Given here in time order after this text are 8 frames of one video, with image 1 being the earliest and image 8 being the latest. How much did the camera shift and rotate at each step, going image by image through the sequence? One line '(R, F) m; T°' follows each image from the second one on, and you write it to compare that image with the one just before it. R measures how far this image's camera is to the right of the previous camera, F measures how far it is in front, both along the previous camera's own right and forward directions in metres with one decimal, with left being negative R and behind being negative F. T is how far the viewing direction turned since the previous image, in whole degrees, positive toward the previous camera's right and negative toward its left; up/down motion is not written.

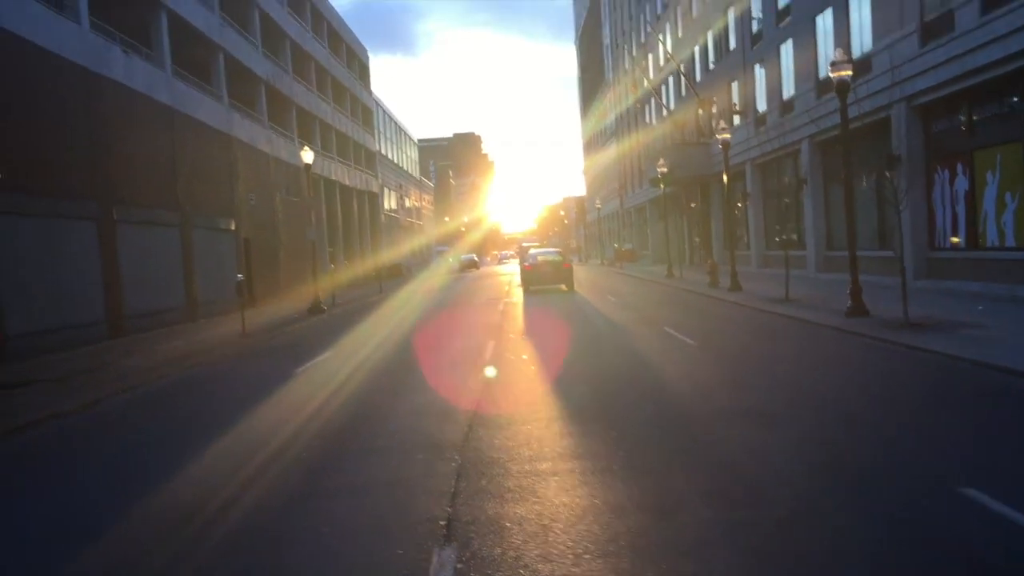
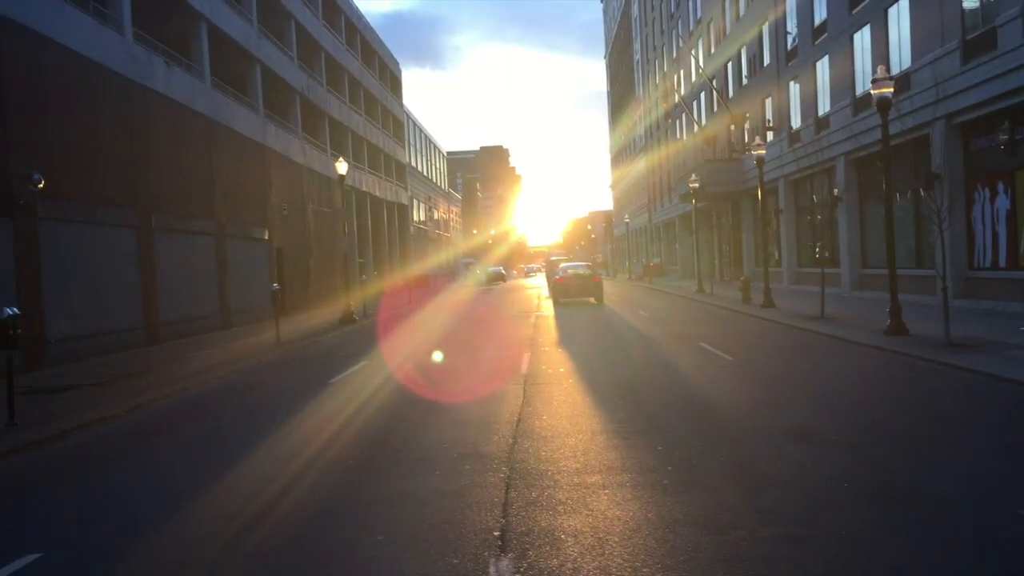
(-0.2, 0.0) m; -2°
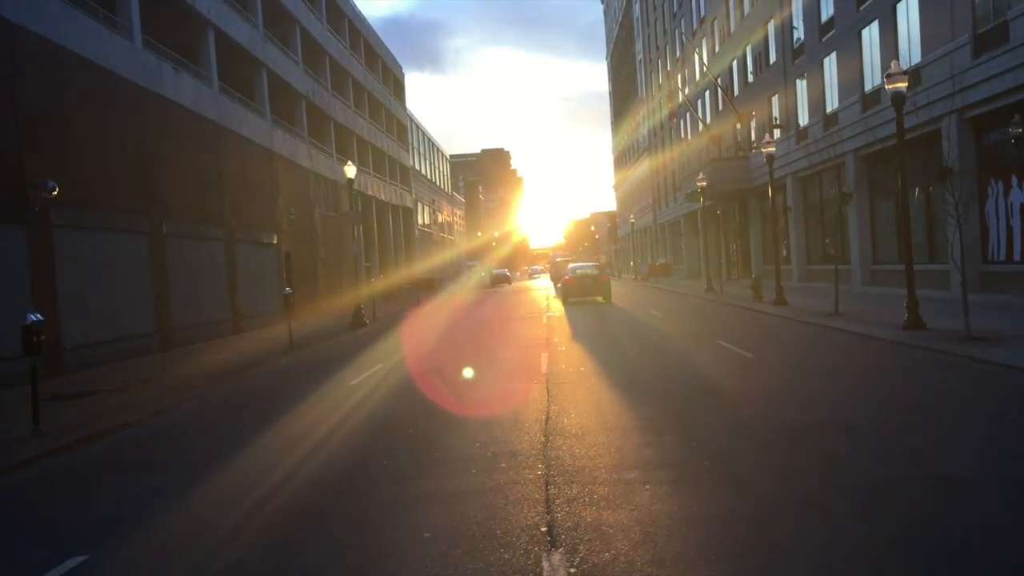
(-0.2, 0.0) m; 0°
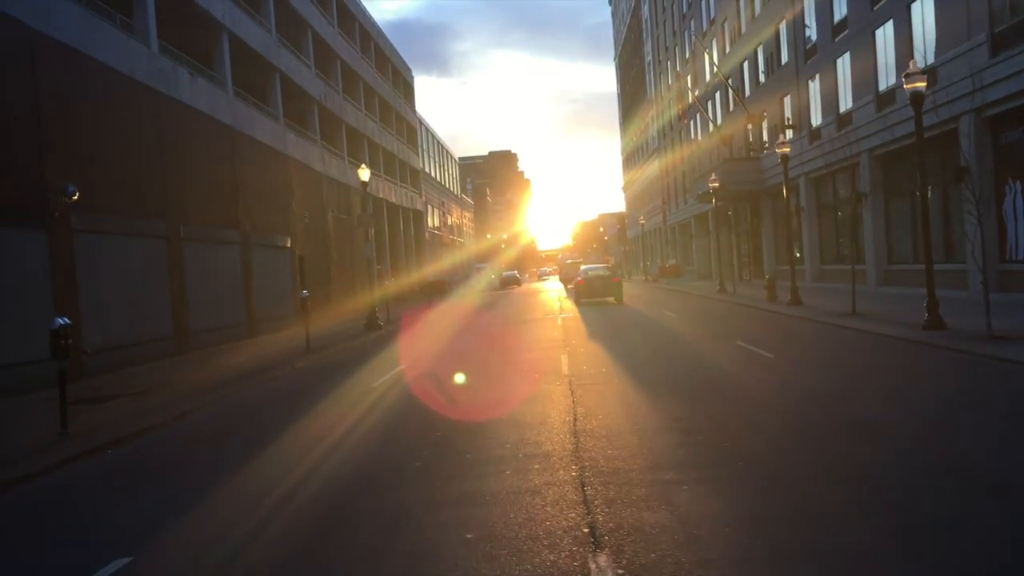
(-0.2, 0.0) m; -1°
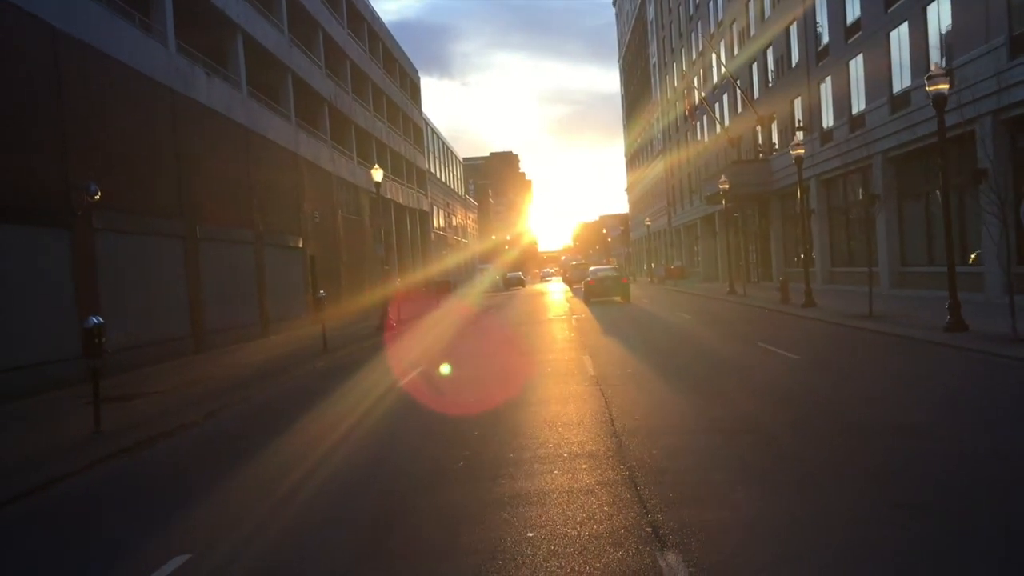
(-0.3, 0.0) m; 0°
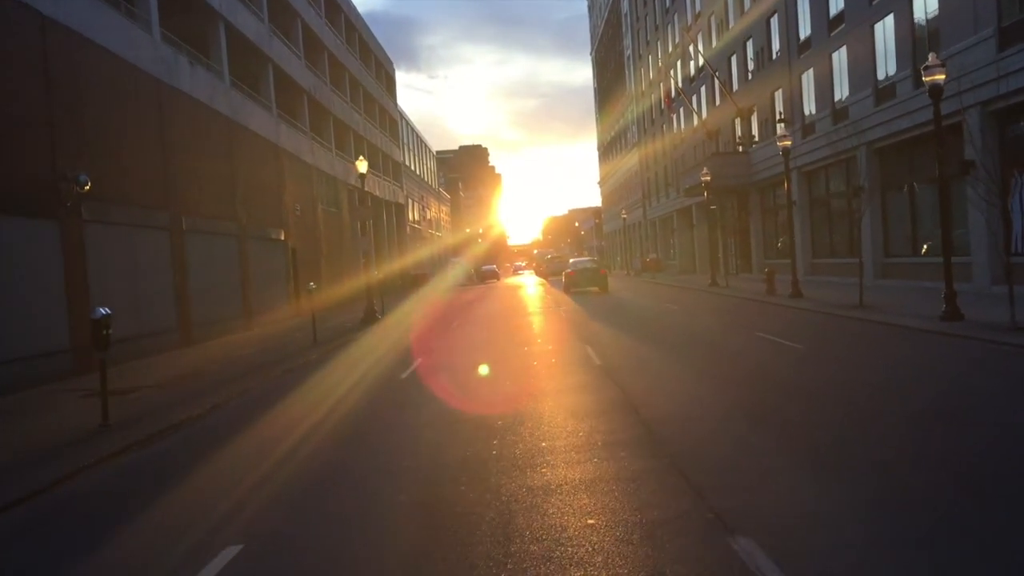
(-0.5, +0.1) m; +2°
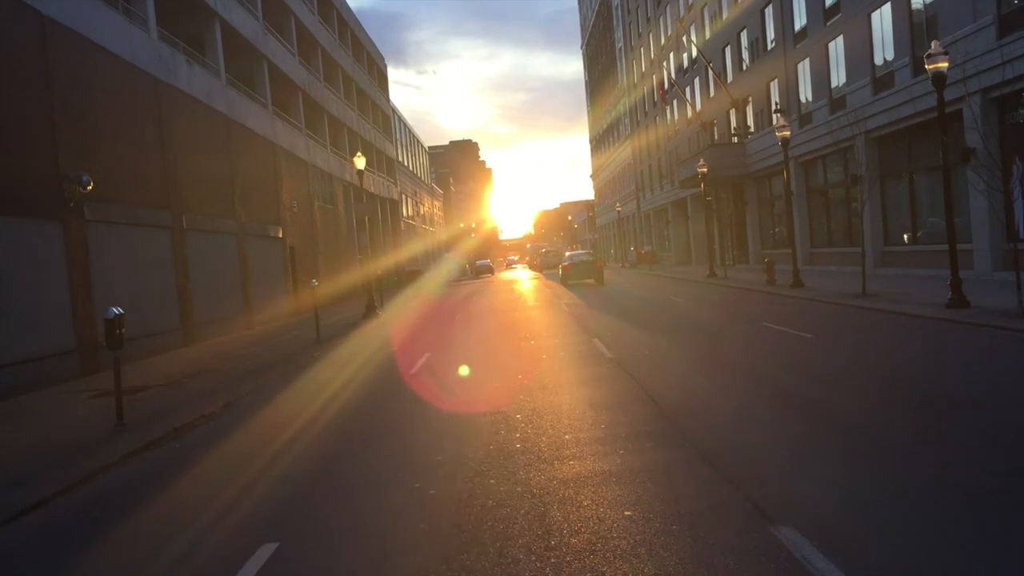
(-0.2, 0.0) m; 0°
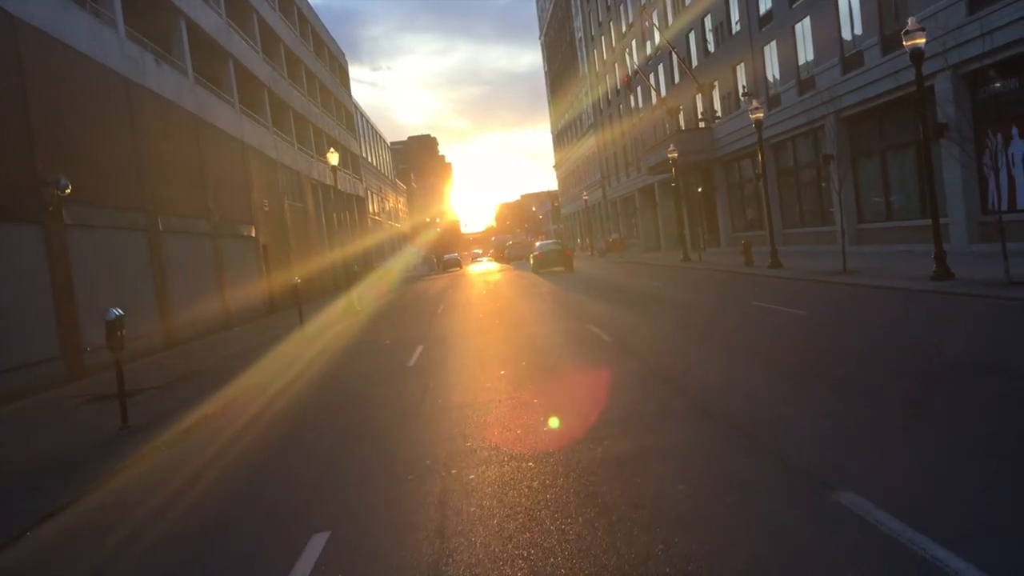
(-0.5, 0.0) m; +2°
